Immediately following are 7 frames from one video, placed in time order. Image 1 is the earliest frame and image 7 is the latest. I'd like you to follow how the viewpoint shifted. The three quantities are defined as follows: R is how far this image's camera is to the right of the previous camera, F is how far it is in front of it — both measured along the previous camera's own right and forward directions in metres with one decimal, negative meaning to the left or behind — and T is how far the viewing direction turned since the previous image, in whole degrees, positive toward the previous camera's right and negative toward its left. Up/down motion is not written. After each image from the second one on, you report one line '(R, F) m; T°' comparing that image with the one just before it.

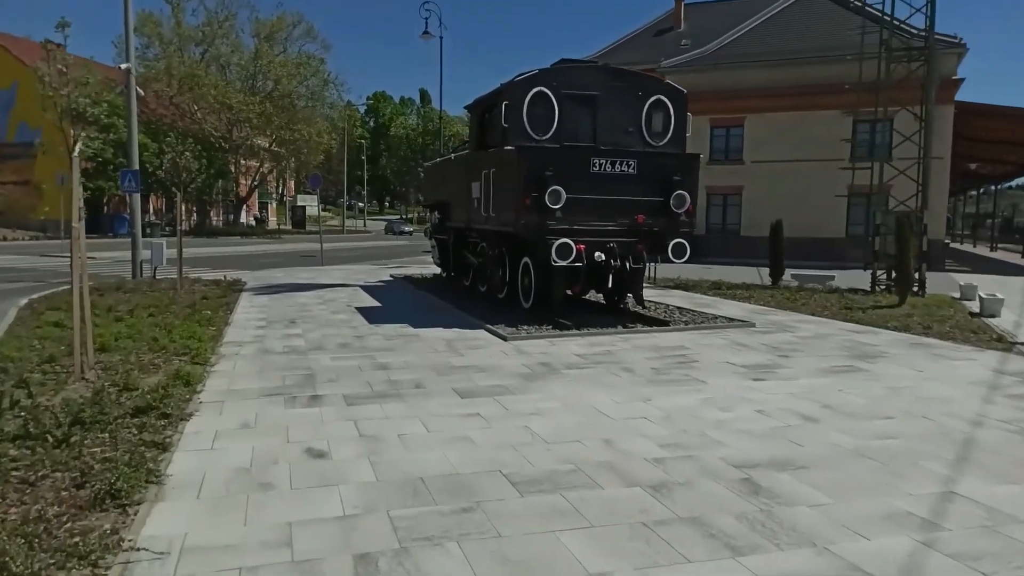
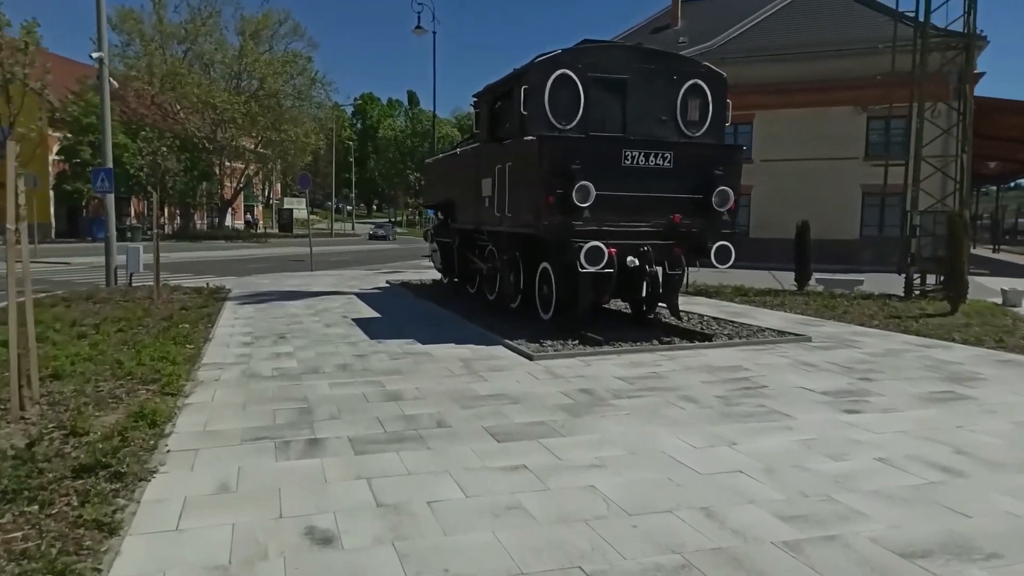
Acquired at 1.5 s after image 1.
(-0.4, +1.4) m; +1°
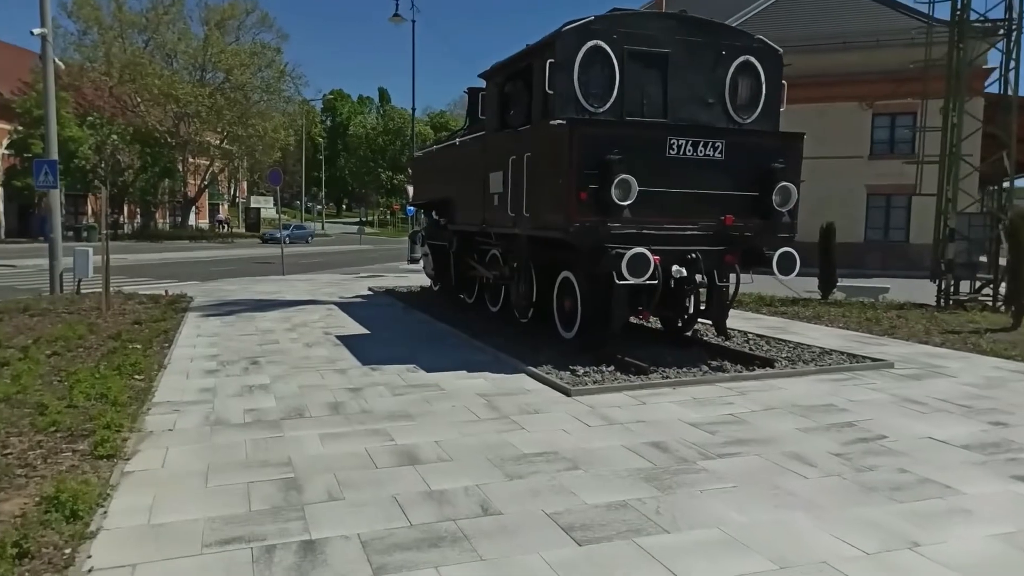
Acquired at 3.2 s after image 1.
(-0.6, +1.7) m; +2°
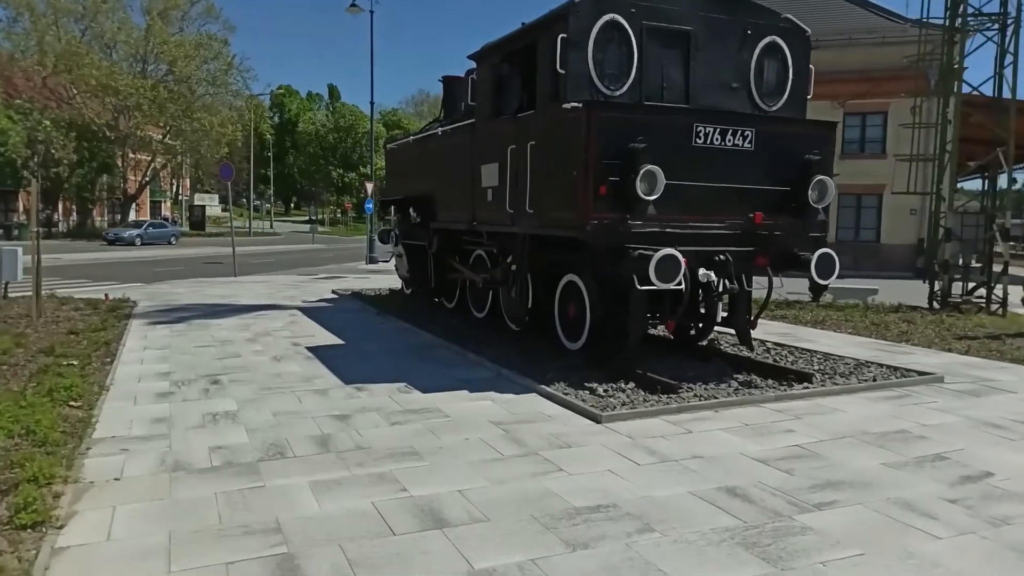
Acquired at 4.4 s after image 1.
(-0.5, +1.1) m; +4°
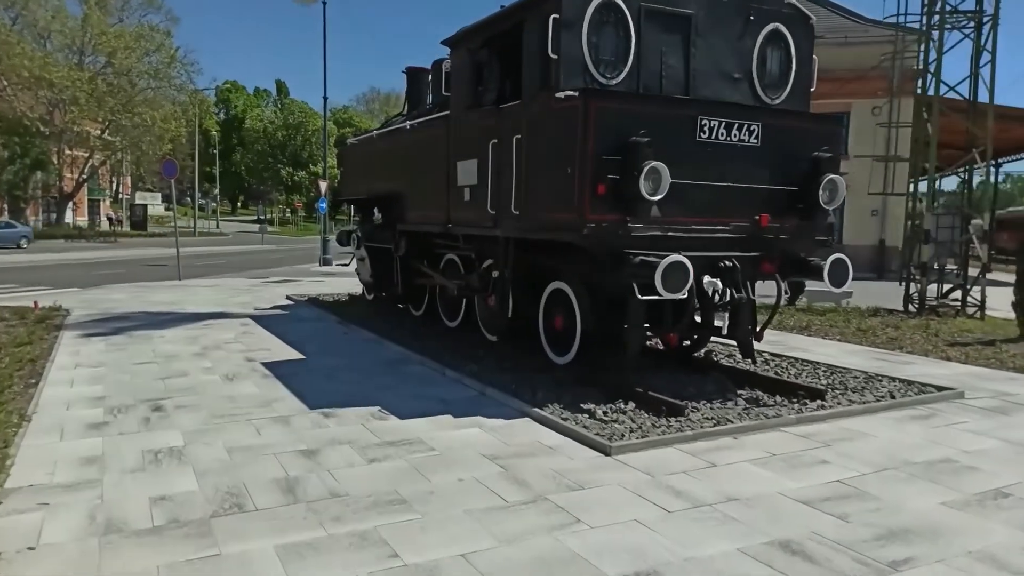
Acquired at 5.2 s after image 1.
(-0.3, +0.8) m; +4°
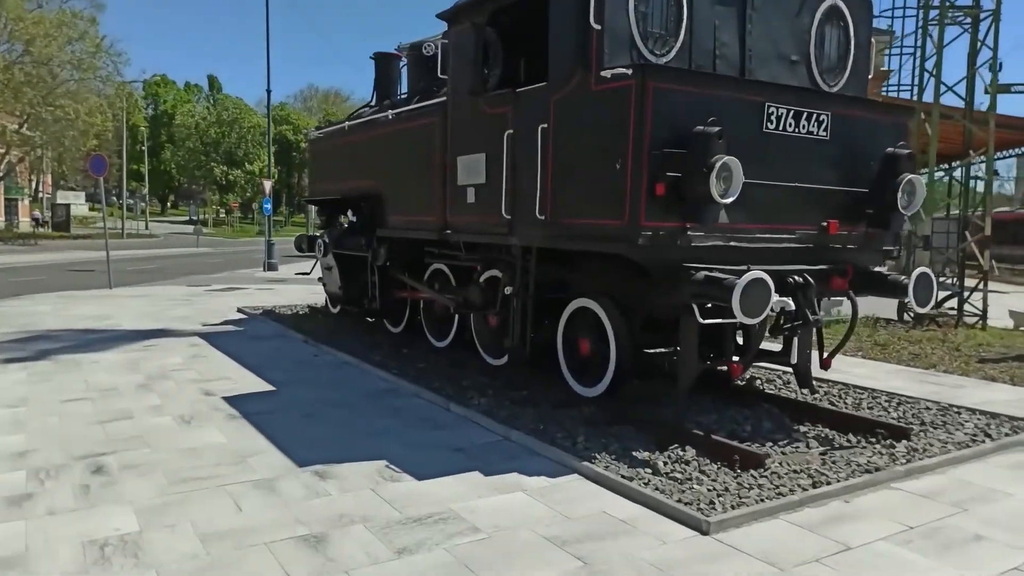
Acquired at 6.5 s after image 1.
(-0.7, +1.3) m; +4°
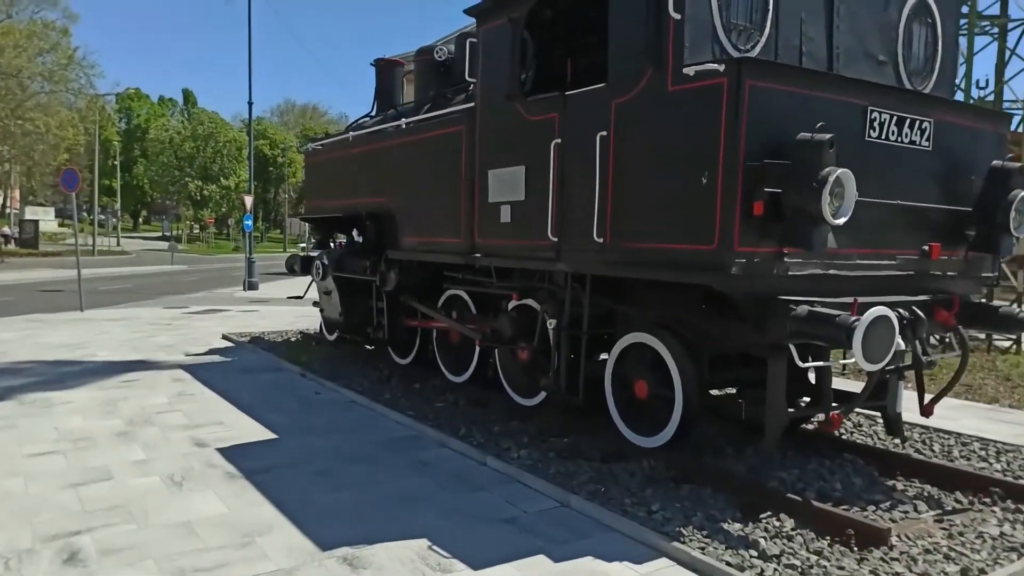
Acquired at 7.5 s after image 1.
(-0.5, +0.9) m; +2°
